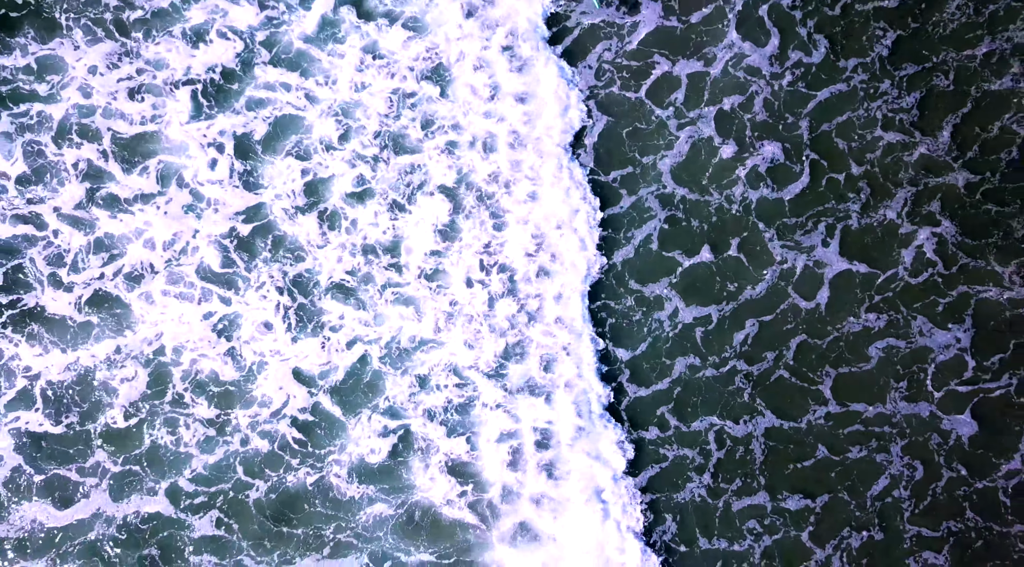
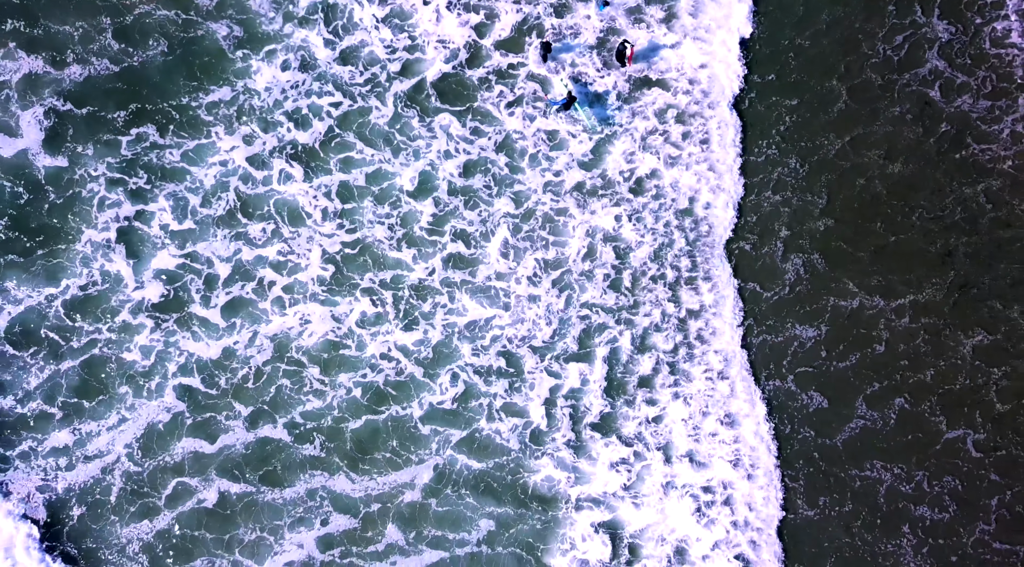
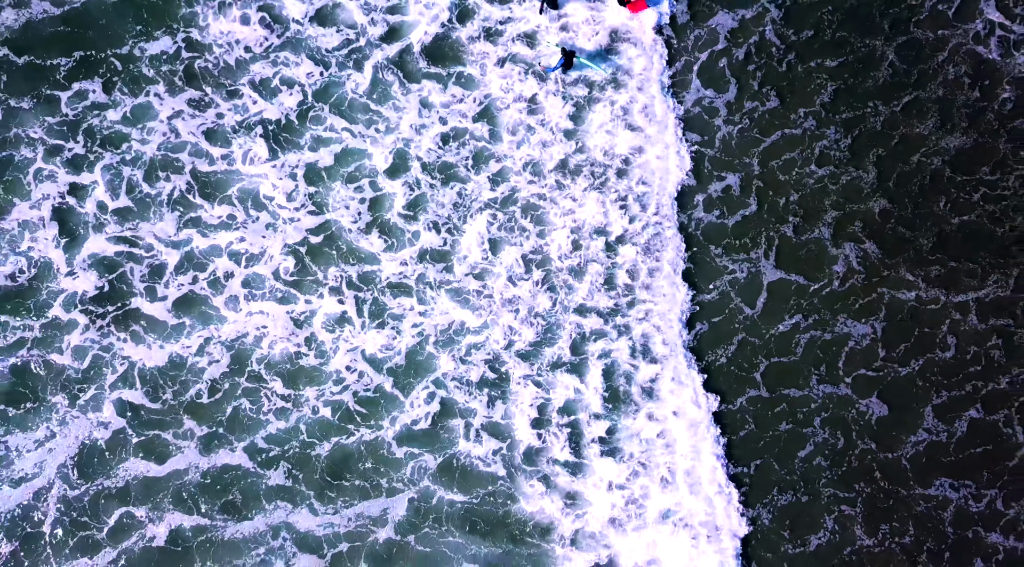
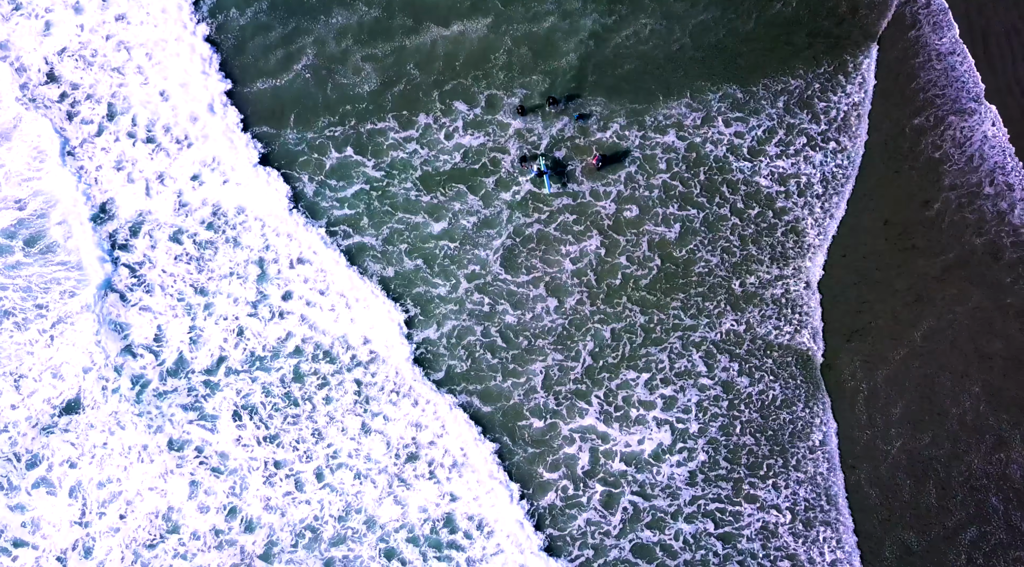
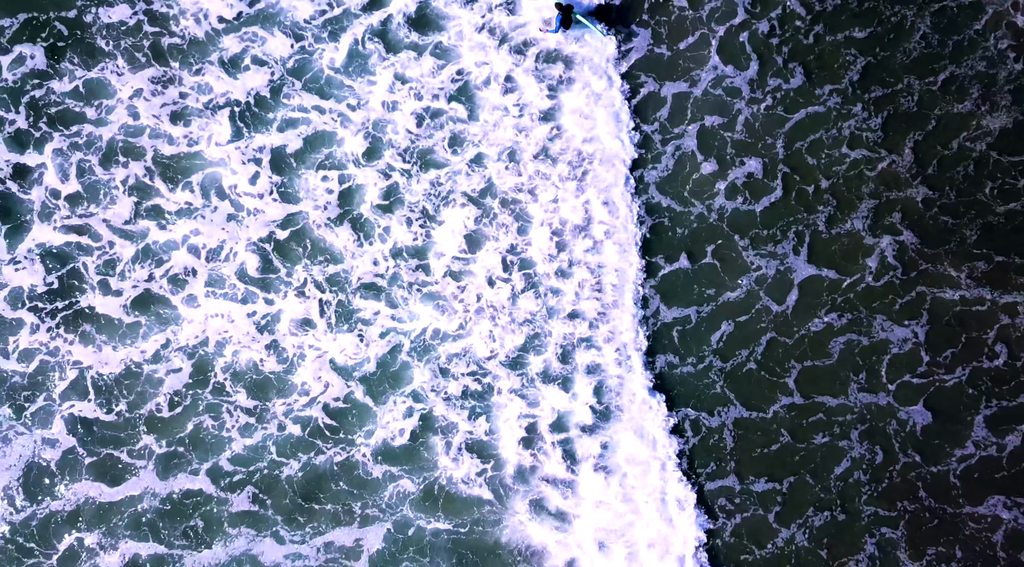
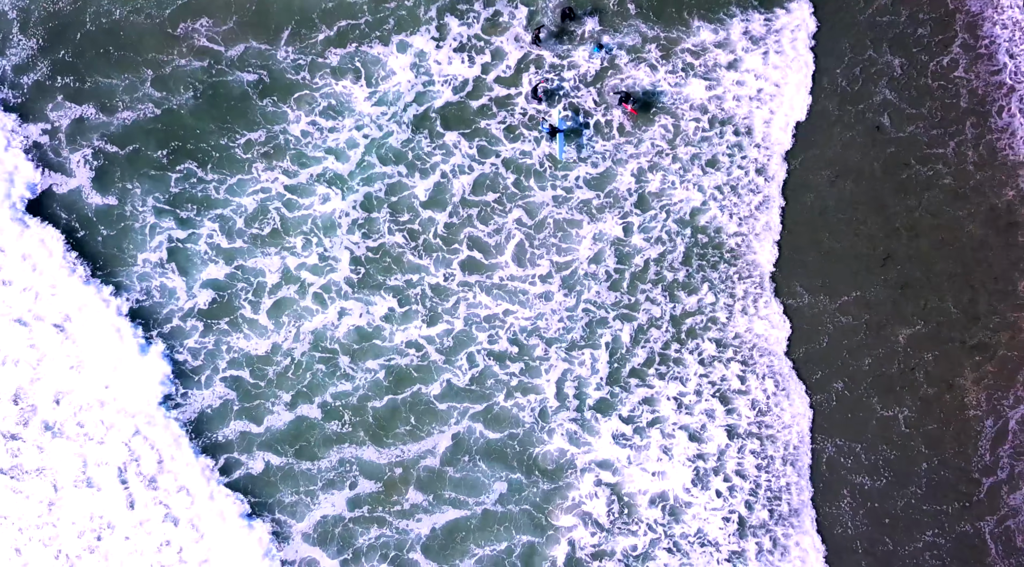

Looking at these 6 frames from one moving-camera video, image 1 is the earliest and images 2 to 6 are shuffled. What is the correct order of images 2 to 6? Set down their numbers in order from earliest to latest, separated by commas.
5, 3, 2, 6, 4
